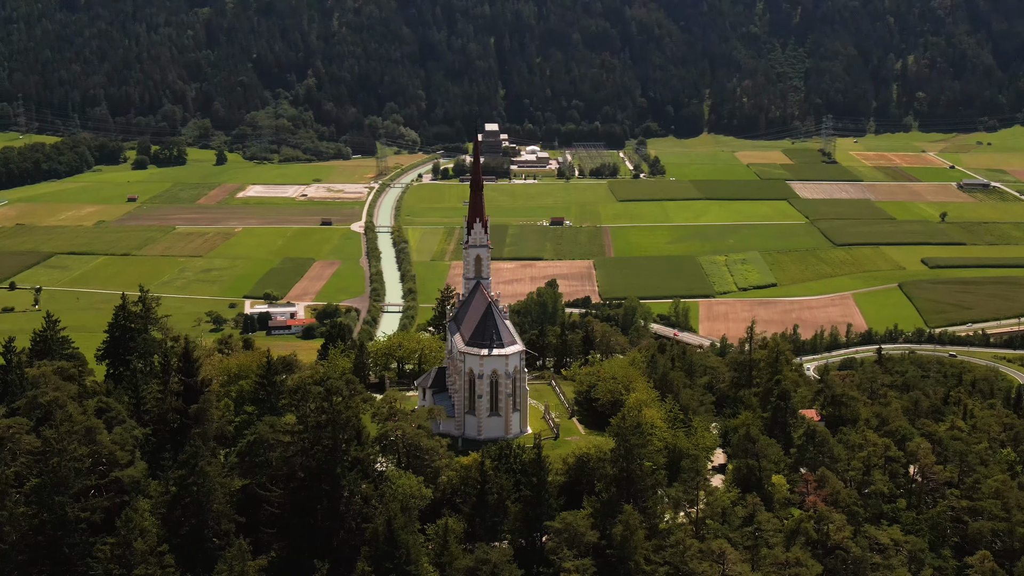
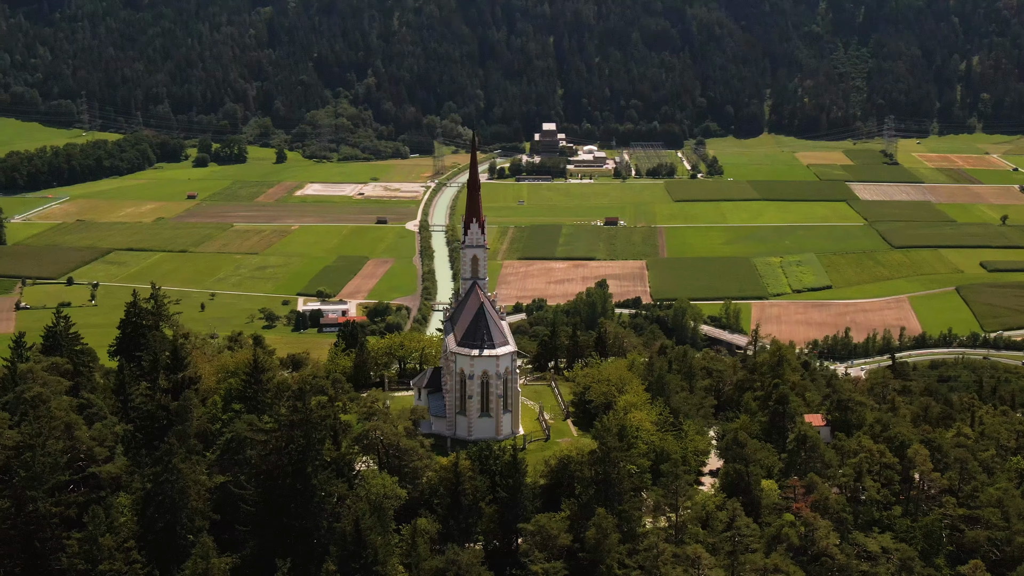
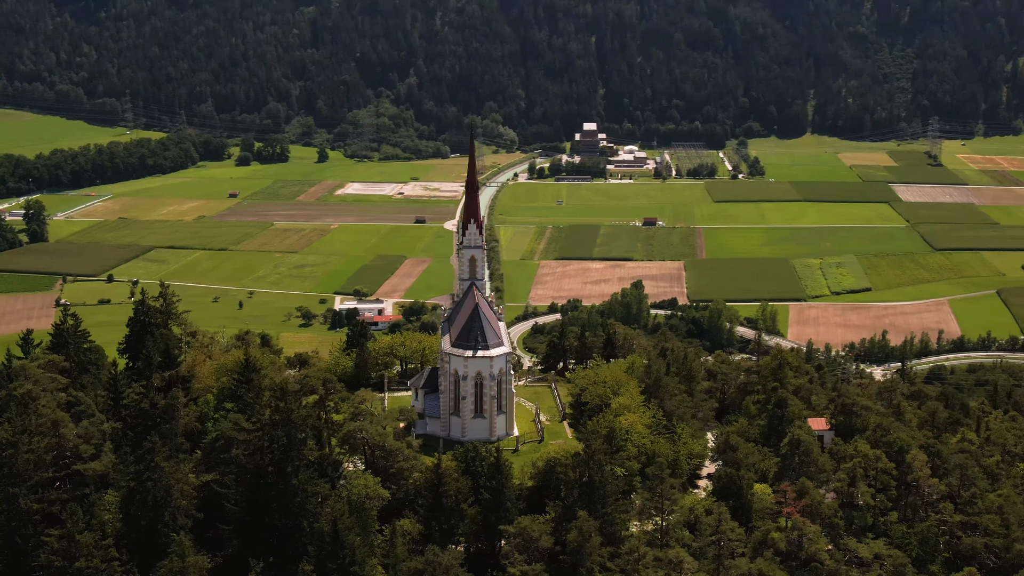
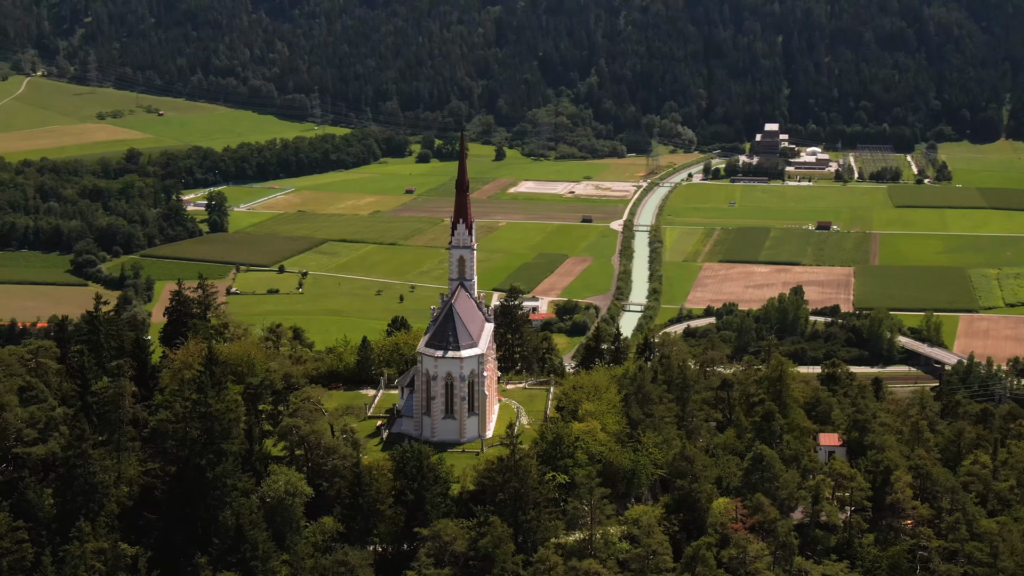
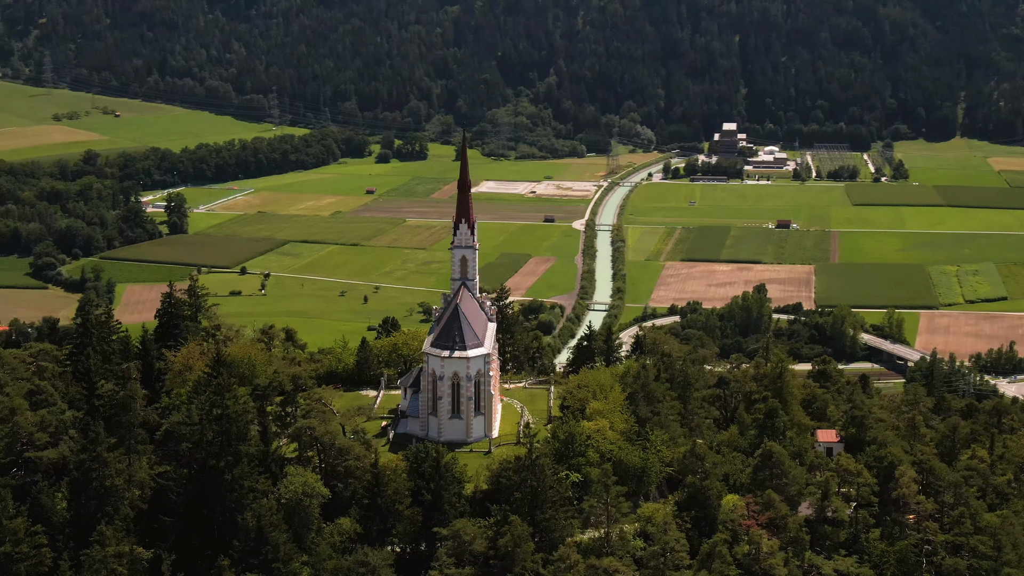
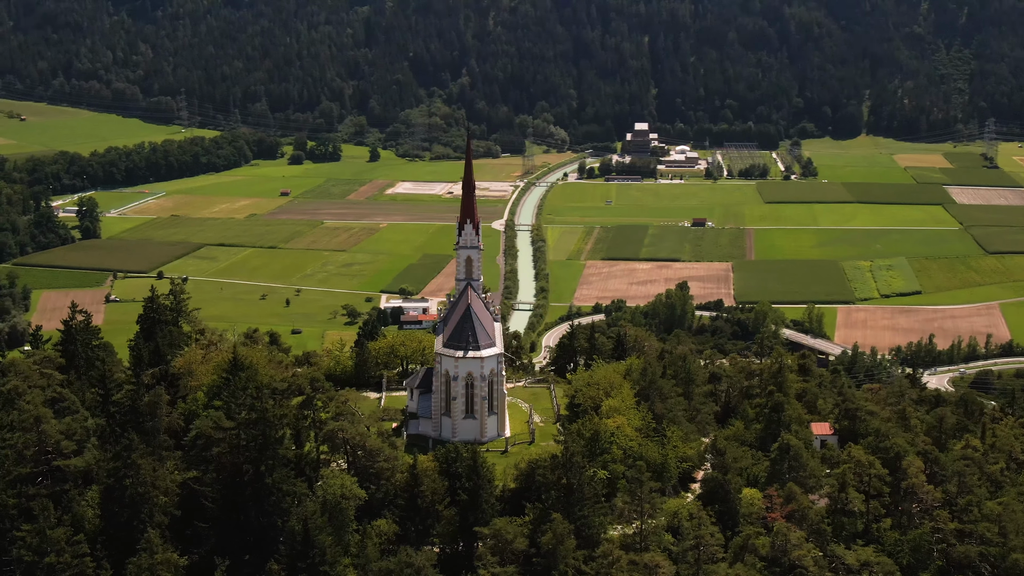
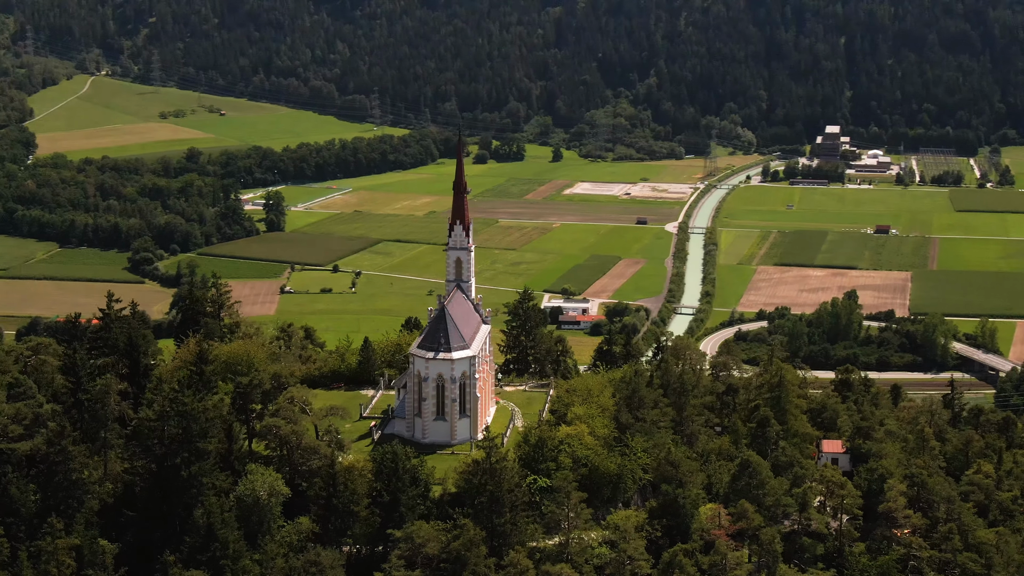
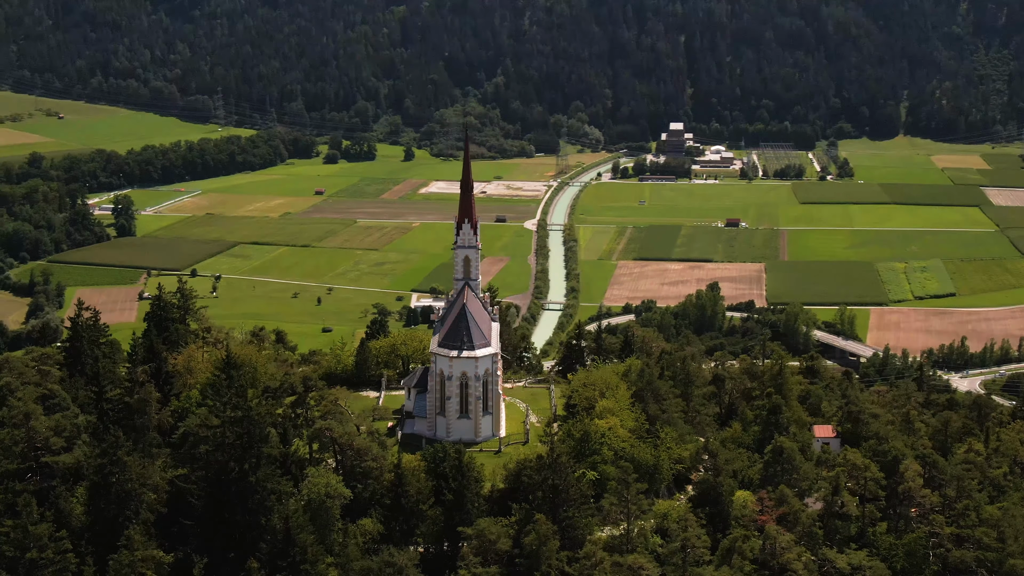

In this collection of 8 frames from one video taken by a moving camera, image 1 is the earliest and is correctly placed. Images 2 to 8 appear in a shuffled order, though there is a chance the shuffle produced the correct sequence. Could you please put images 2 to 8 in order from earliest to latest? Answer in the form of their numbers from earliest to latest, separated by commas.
2, 3, 6, 8, 5, 4, 7
